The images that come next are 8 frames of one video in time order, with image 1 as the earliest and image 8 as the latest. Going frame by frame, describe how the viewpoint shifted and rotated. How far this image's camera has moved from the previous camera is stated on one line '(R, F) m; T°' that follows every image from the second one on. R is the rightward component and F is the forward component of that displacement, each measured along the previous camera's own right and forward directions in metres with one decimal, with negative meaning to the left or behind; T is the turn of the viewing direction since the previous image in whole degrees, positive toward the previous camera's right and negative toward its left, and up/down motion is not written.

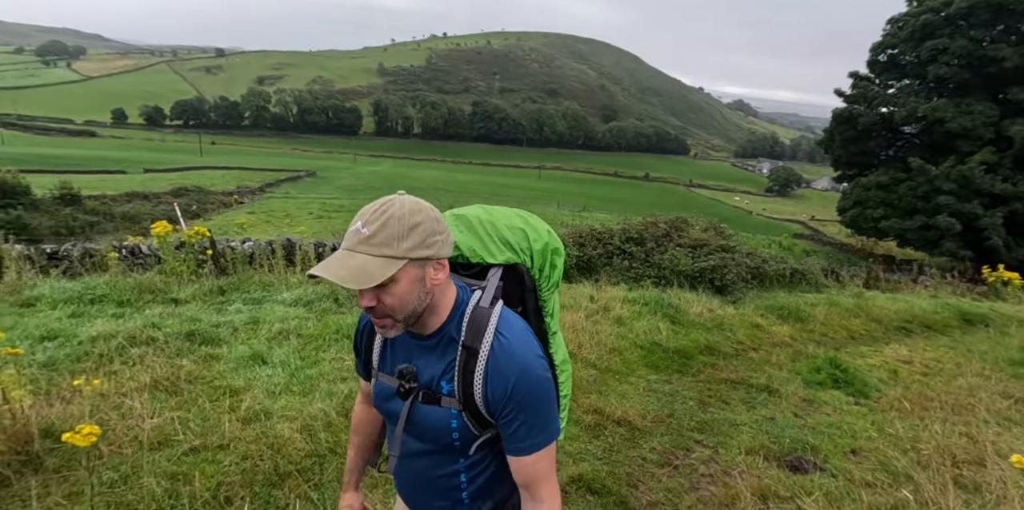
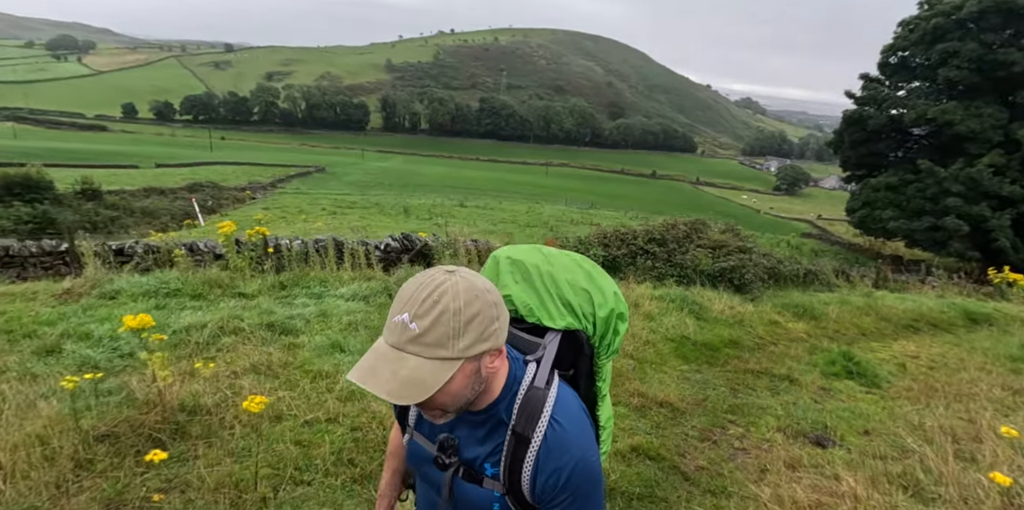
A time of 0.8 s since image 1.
(-0.4, -0.6) m; -1°
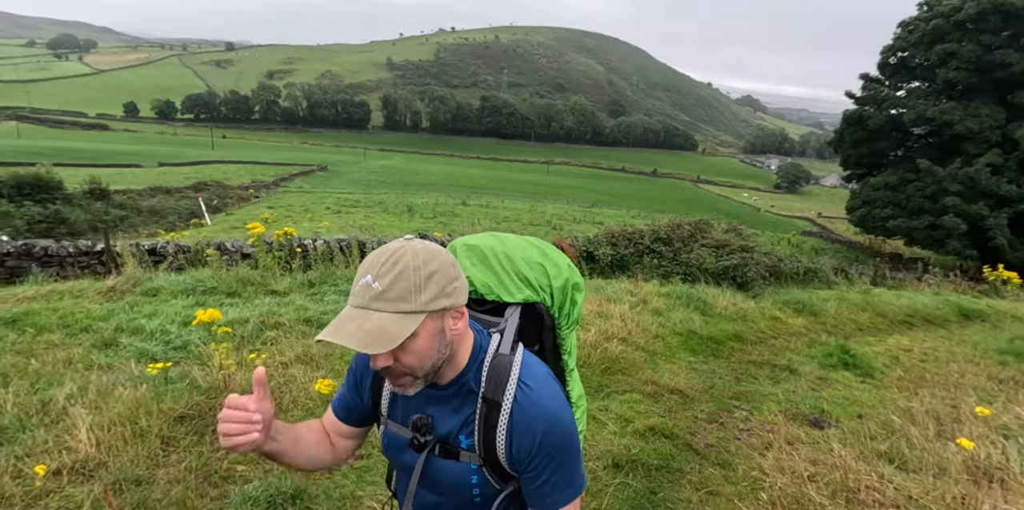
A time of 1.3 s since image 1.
(-0.2, -0.4) m; 0°
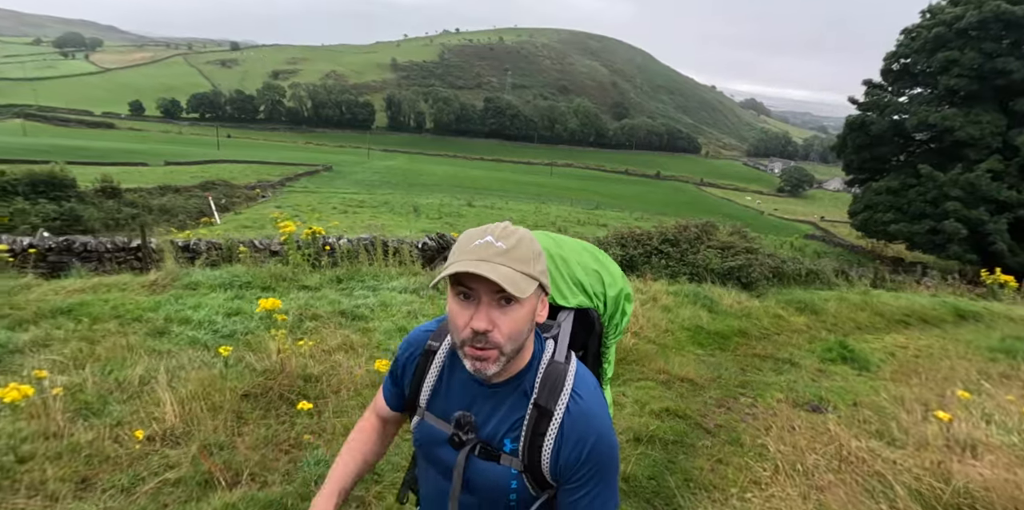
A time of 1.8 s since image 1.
(-0.2, -0.4) m; 0°
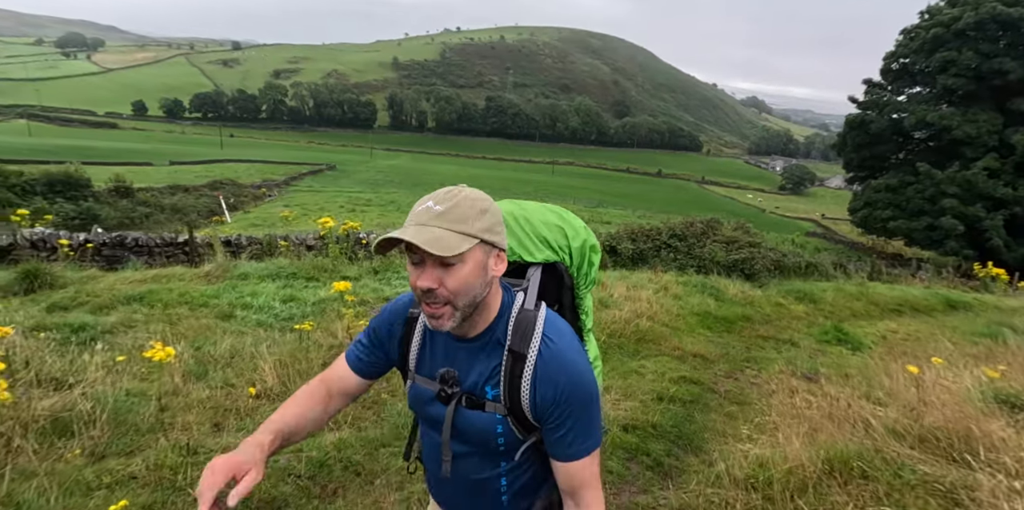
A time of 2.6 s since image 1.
(-0.3, -0.7) m; 0°
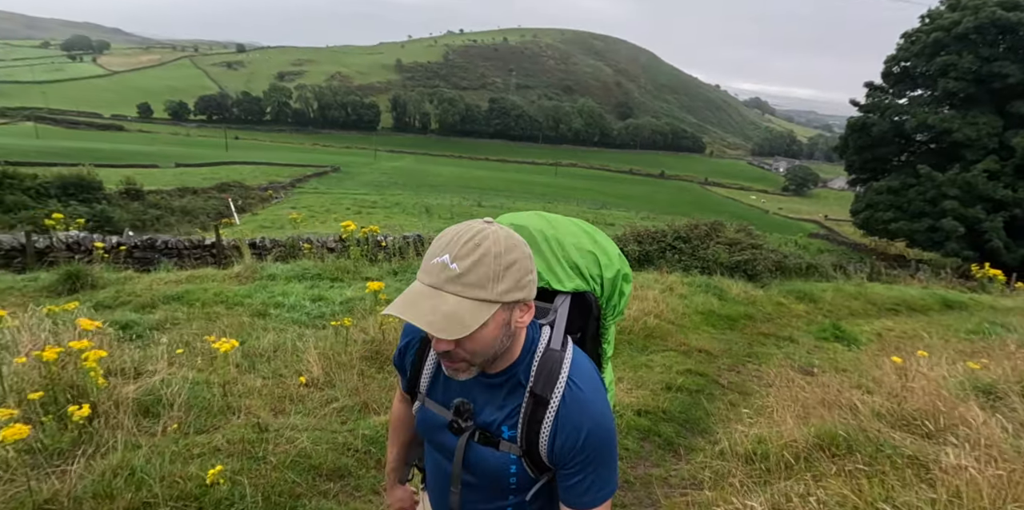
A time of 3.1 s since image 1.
(-0.2, -0.5) m; 0°
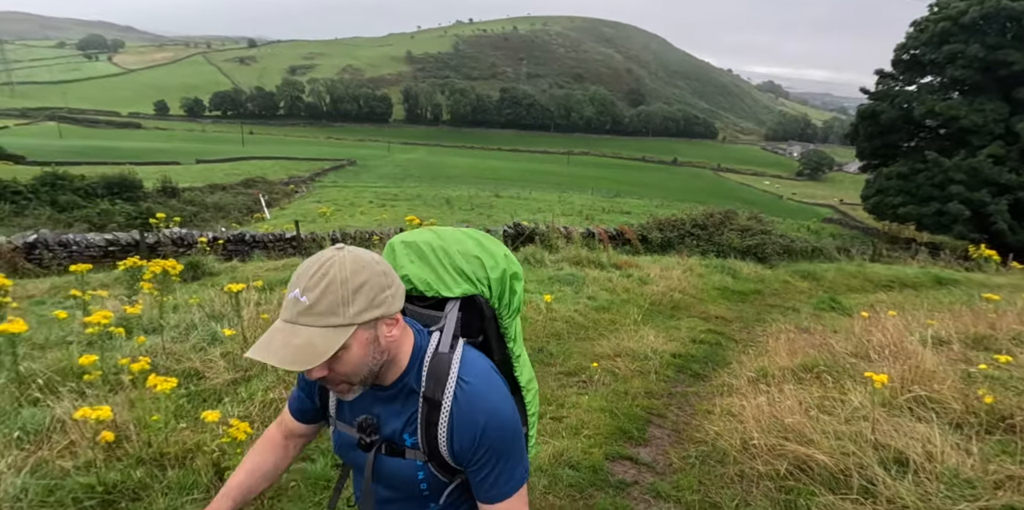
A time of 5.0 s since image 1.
(-0.6, -1.6) m; -1°
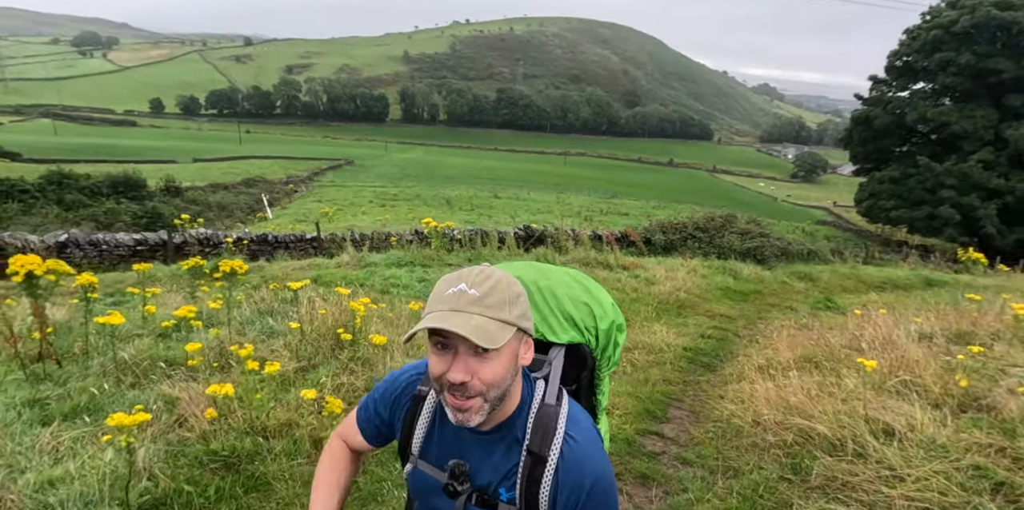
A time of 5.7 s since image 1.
(-0.4, -0.6) m; 0°
